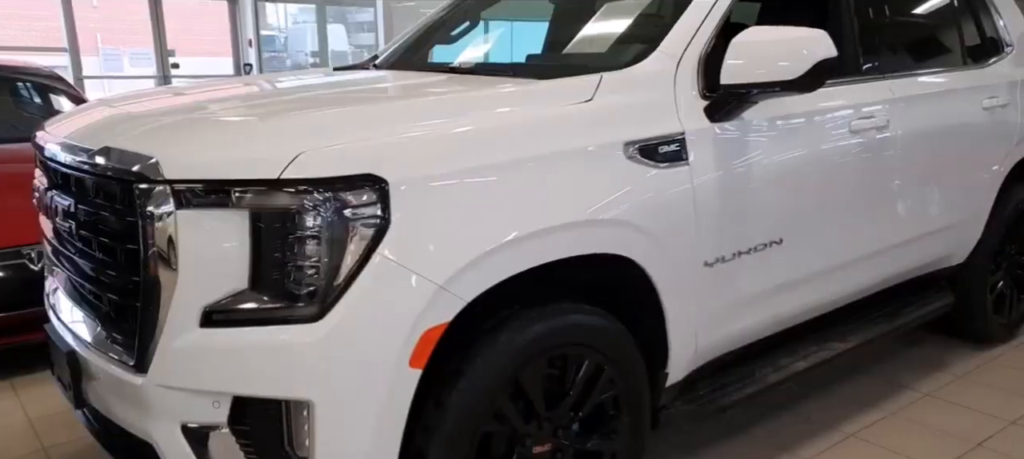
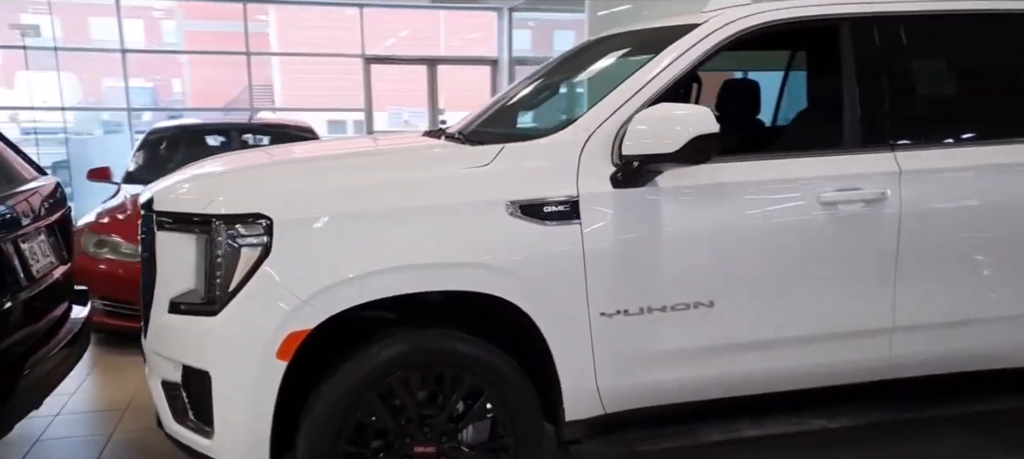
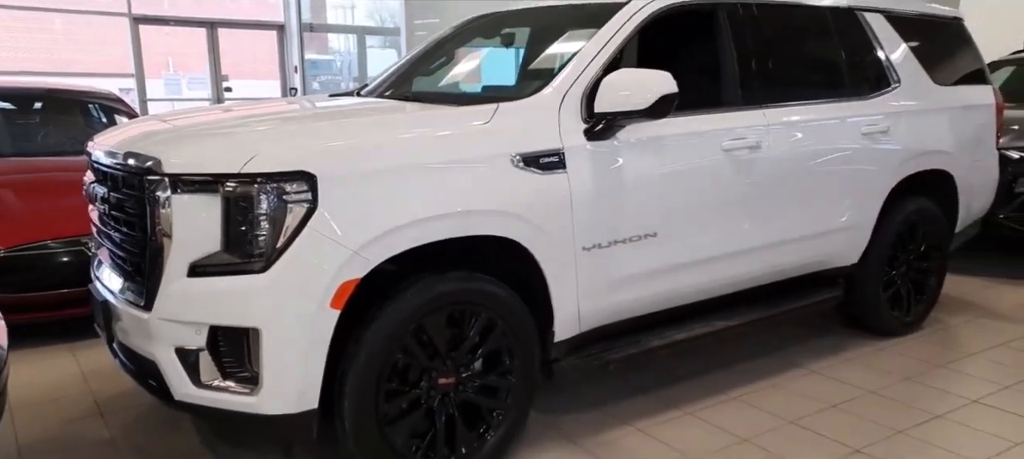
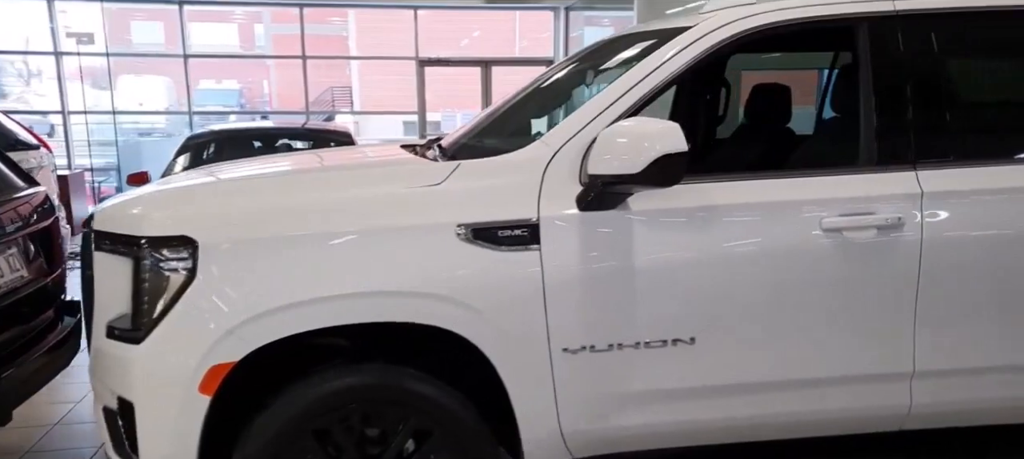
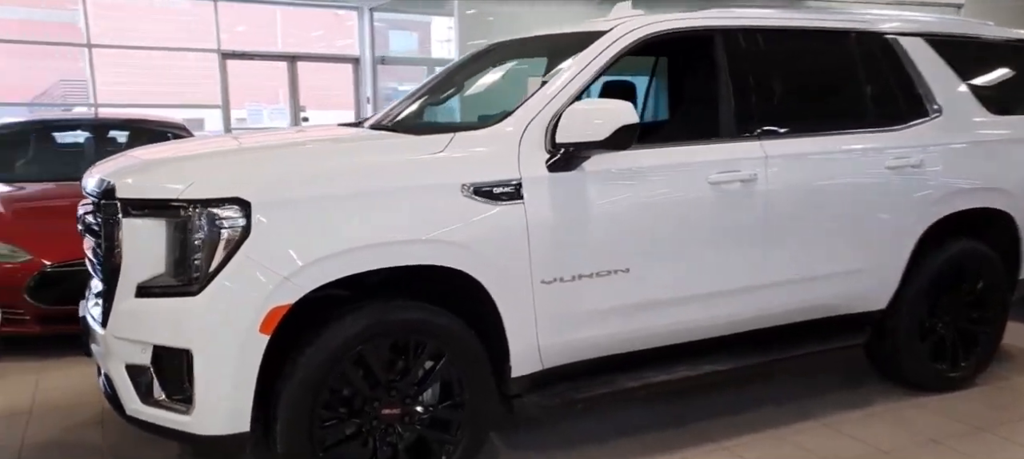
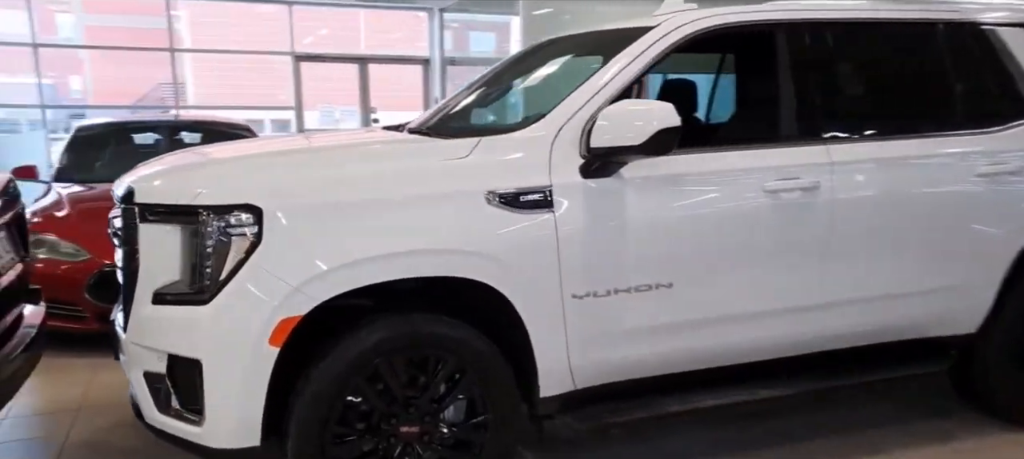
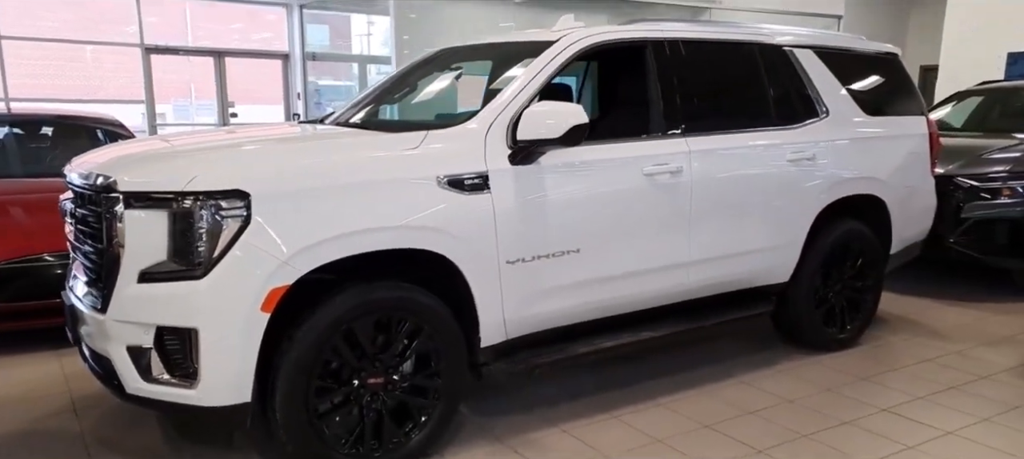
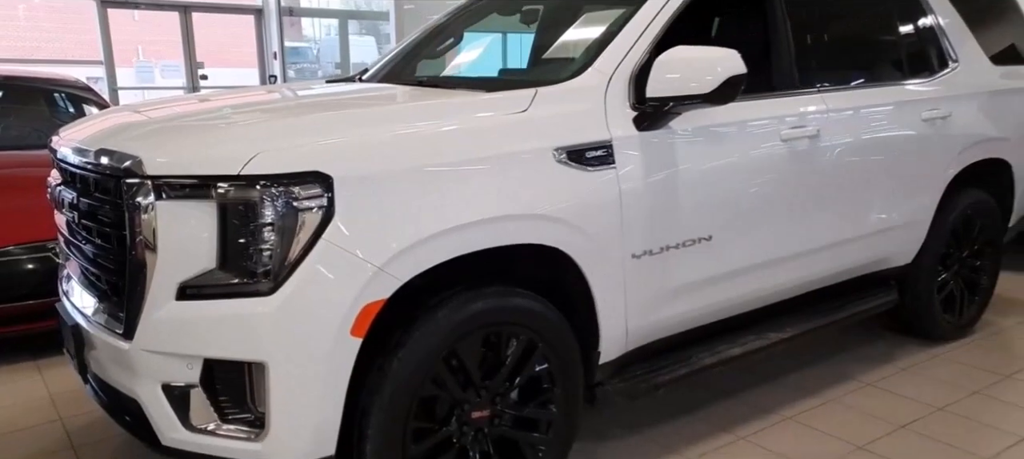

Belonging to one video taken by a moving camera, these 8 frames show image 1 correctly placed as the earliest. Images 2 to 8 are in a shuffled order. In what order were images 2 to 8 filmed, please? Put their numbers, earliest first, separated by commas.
8, 3, 7, 5, 6, 2, 4
